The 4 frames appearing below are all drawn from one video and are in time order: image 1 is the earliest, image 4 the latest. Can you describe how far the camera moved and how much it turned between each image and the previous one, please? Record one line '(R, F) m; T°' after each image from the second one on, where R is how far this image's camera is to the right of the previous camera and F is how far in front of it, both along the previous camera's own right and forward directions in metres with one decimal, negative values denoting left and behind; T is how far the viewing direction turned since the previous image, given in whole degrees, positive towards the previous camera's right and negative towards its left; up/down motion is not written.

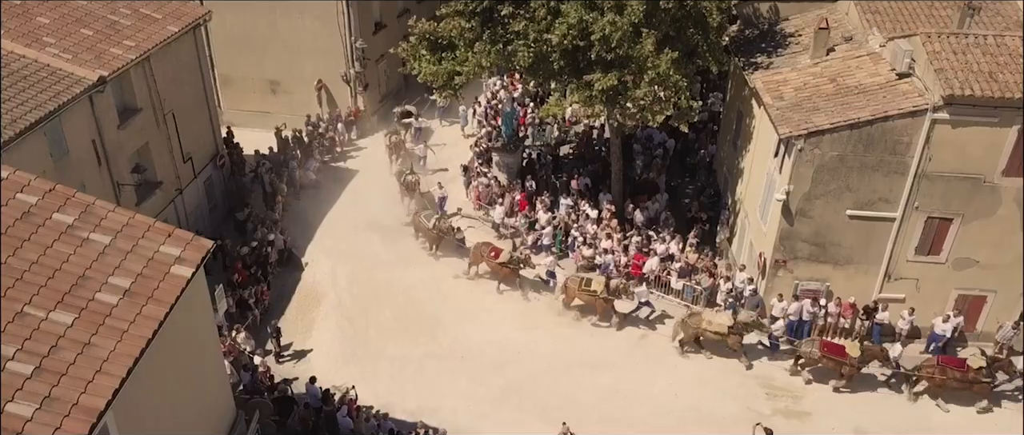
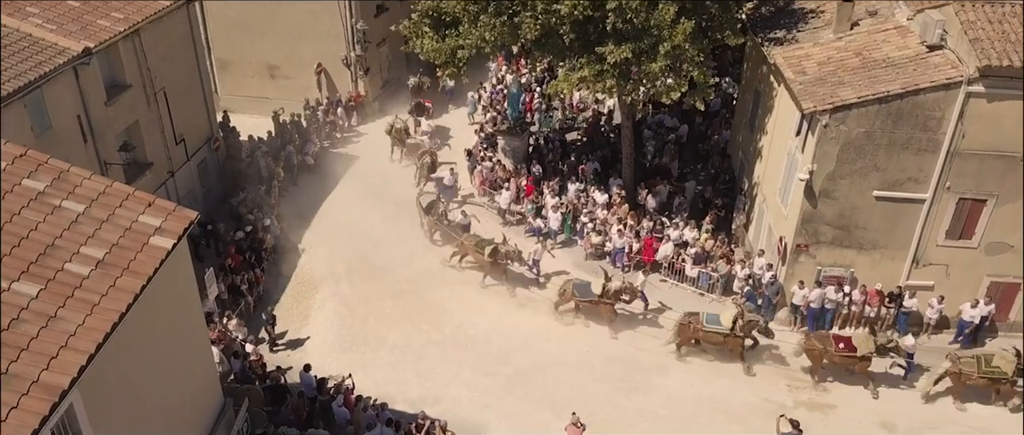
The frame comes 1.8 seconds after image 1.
(-0.1, +1.0) m; 0°
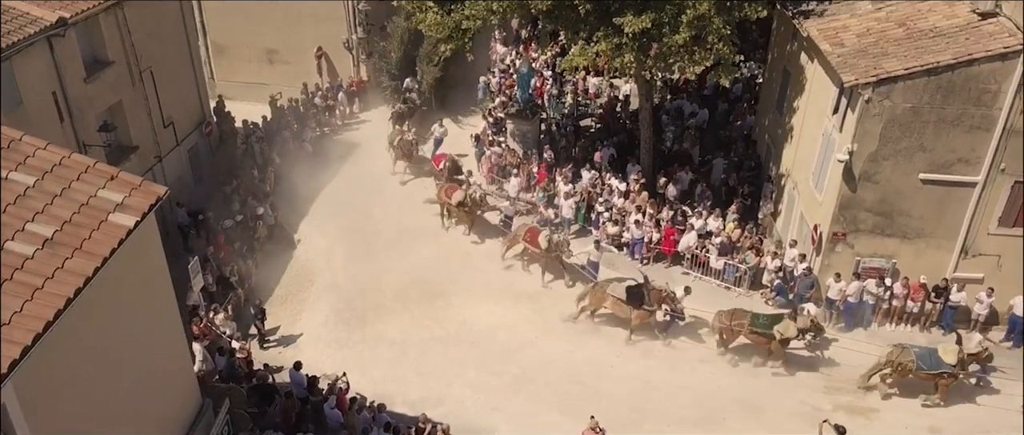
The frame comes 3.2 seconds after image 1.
(0.0, +1.4) m; -1°
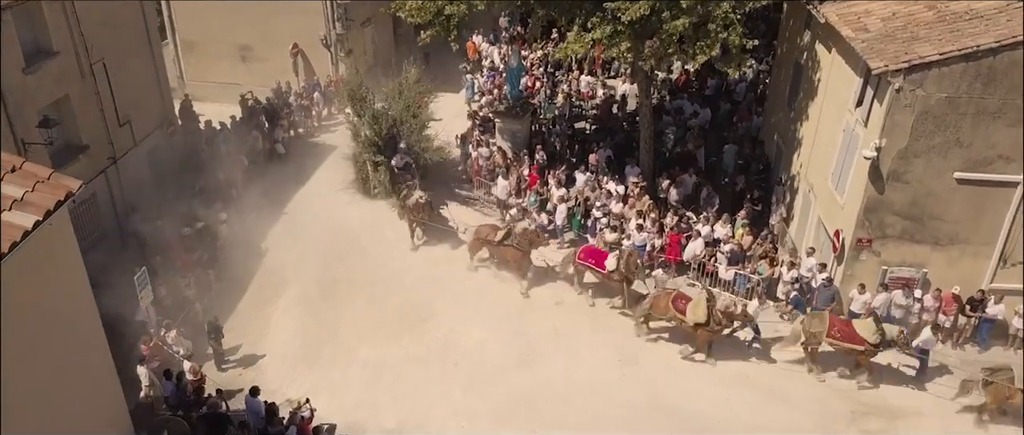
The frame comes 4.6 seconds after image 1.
(+0.1, +1.7) m; +1°
